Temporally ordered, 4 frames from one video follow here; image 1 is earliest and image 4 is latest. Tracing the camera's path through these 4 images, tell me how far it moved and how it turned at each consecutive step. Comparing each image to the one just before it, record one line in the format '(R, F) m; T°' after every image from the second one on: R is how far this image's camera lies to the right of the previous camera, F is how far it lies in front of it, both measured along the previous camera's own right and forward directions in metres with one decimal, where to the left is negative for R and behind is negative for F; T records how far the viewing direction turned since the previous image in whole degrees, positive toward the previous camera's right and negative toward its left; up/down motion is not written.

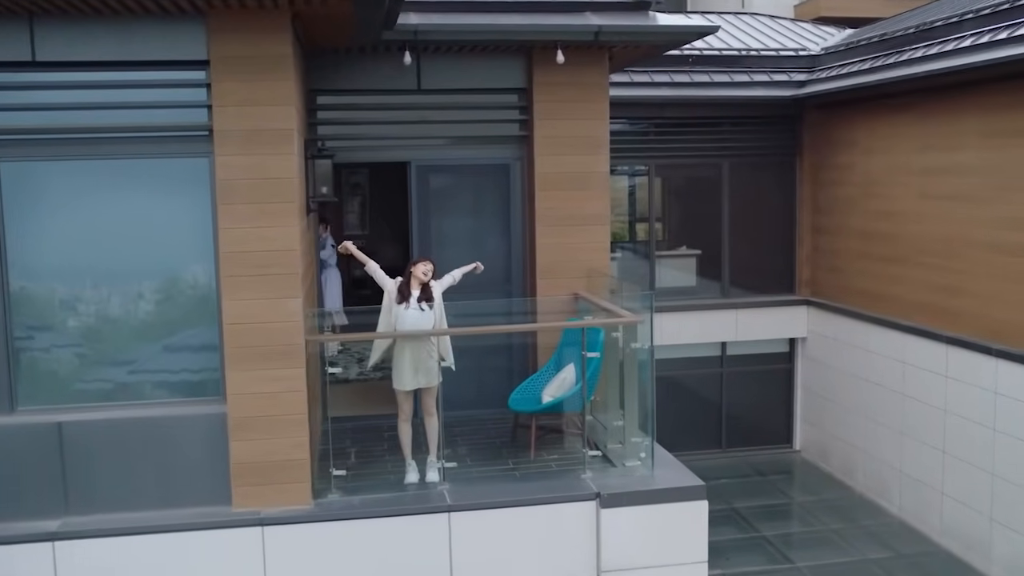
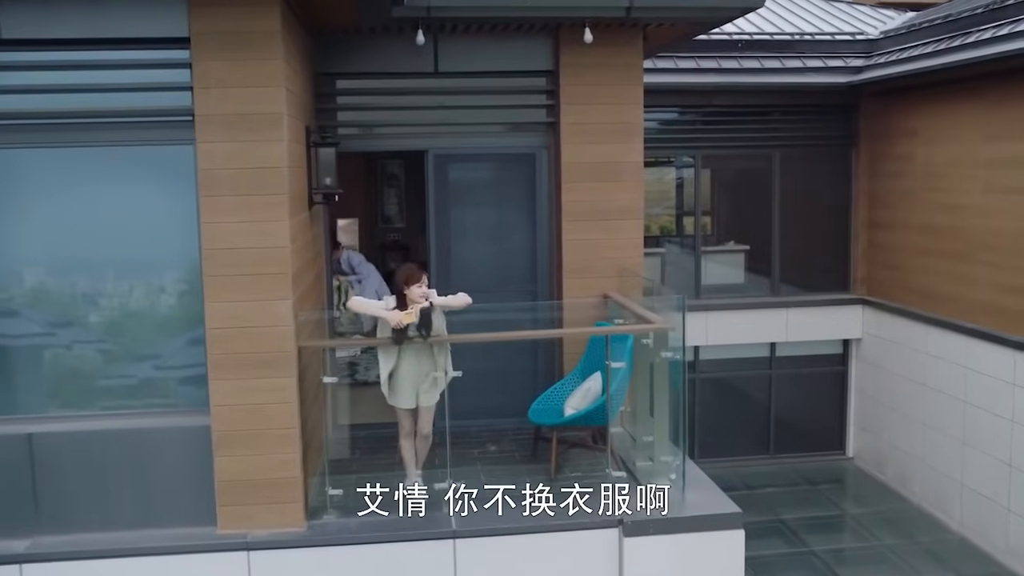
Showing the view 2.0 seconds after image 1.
(+0.2, +0.6) m; -3°
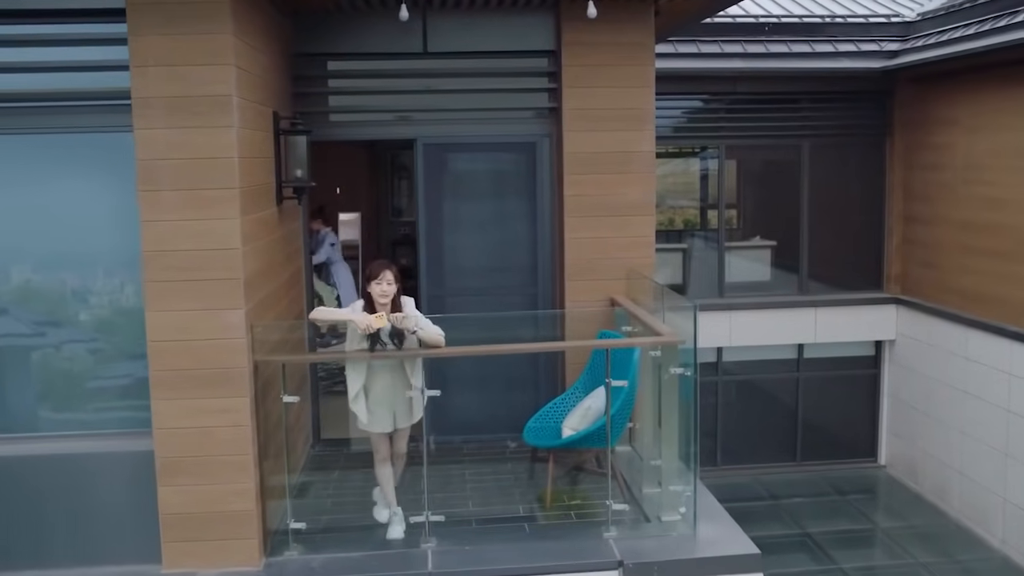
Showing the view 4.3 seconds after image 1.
(+0.2, +0.6) m; -2°
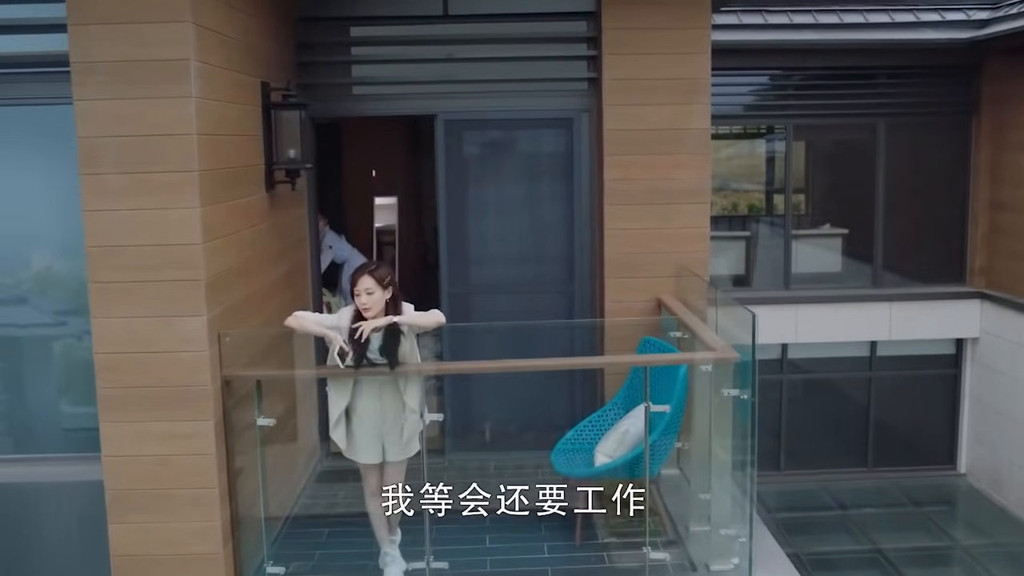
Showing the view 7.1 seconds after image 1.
(+0.2, +0.8) m; -4°
